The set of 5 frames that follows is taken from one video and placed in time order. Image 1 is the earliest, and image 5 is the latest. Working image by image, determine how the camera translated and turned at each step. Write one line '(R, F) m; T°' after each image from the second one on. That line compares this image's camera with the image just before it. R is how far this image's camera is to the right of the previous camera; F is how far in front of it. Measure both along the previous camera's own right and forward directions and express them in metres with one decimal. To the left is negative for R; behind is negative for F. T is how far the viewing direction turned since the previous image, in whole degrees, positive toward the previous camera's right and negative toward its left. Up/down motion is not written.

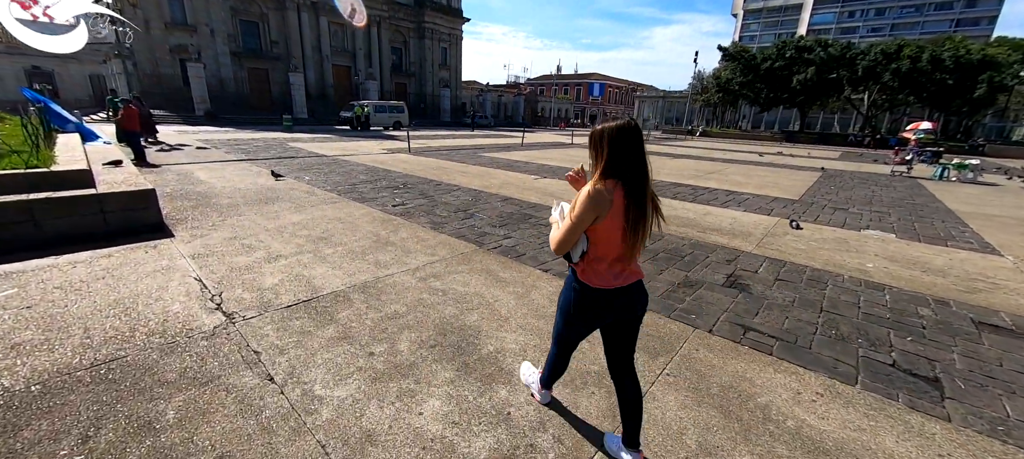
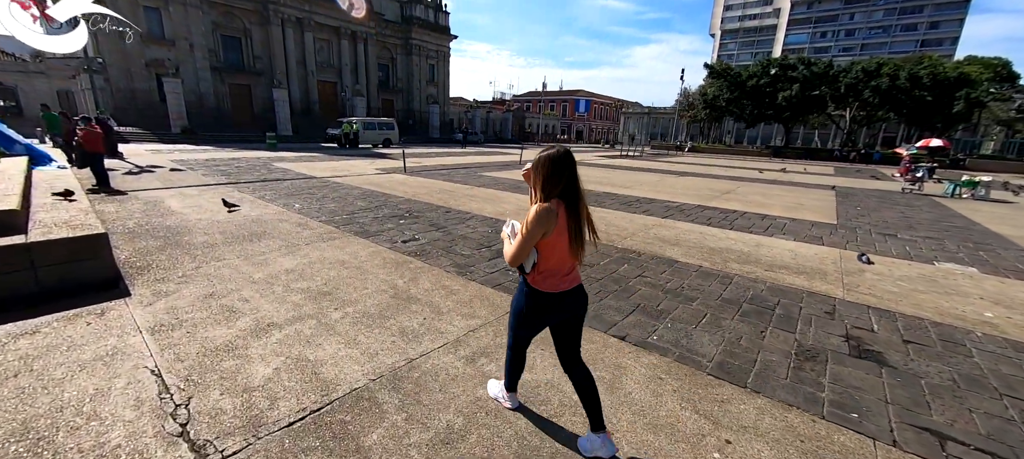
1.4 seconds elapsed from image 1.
(-0.7, +0.9) m; +2°
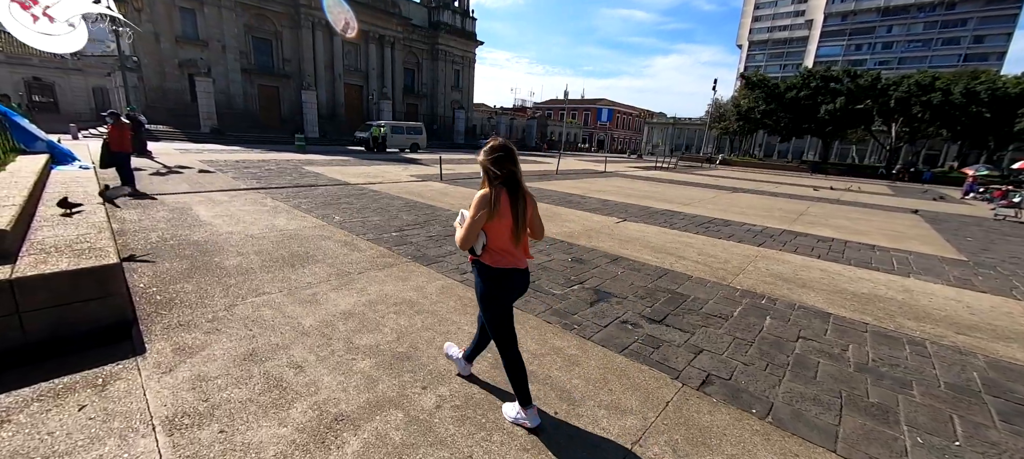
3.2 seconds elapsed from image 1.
(-1.0, +1.0) m; -2°
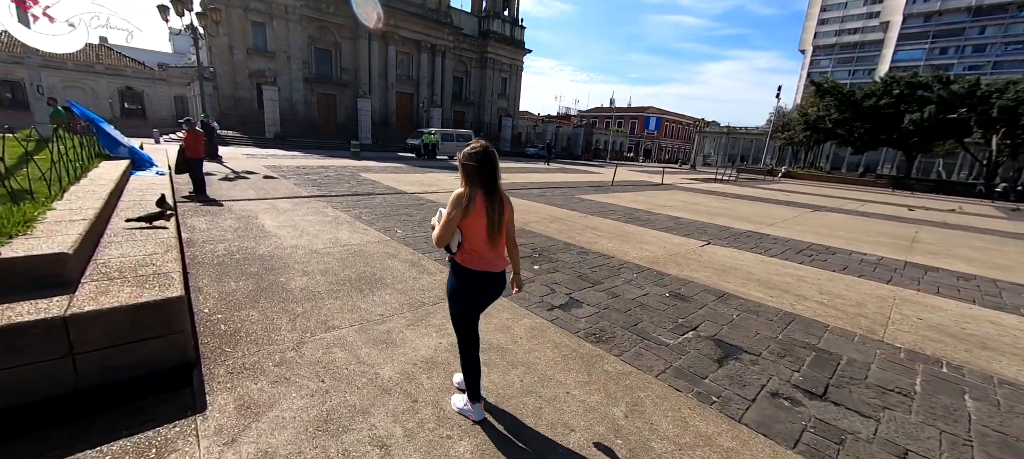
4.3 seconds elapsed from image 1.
(-0.6, +0.6) m; -6°
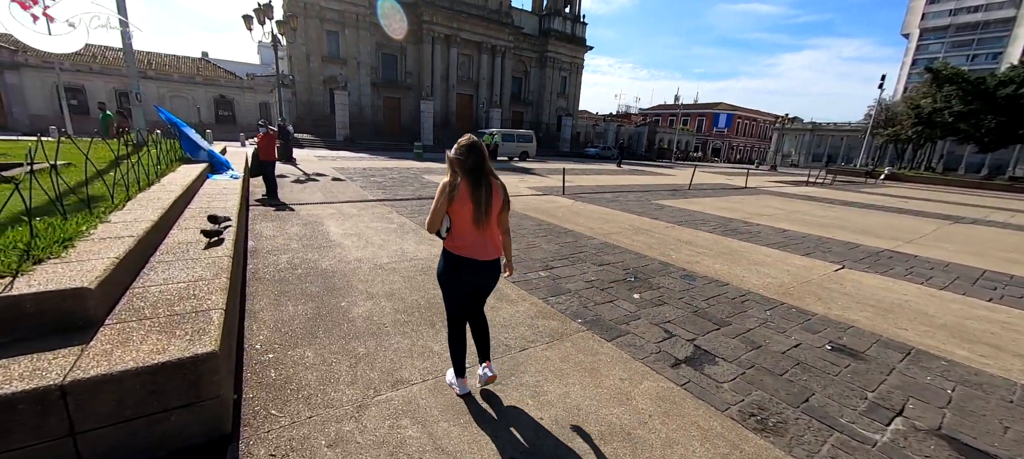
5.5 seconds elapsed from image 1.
(-0.5, +0.8) m; -8°
